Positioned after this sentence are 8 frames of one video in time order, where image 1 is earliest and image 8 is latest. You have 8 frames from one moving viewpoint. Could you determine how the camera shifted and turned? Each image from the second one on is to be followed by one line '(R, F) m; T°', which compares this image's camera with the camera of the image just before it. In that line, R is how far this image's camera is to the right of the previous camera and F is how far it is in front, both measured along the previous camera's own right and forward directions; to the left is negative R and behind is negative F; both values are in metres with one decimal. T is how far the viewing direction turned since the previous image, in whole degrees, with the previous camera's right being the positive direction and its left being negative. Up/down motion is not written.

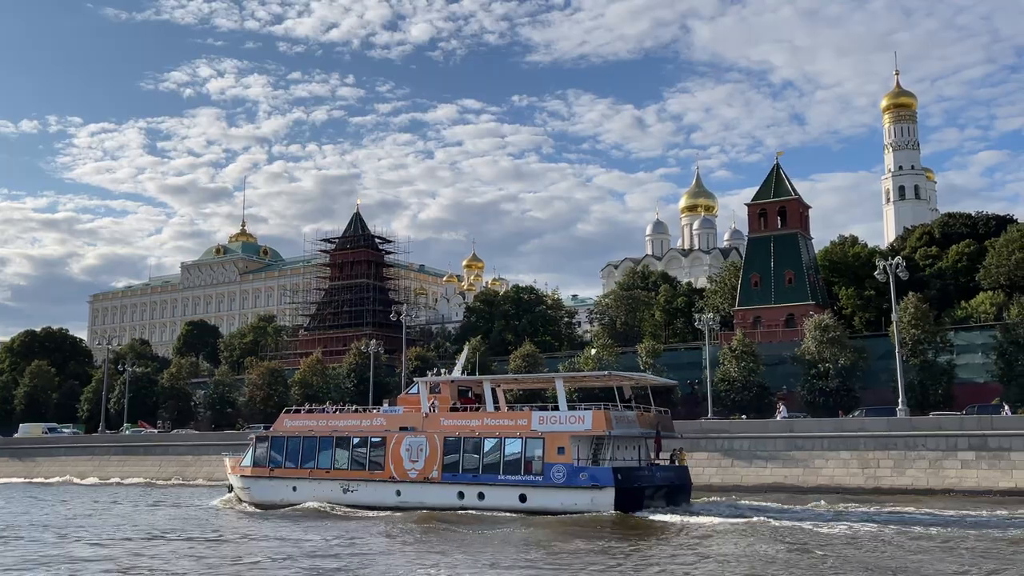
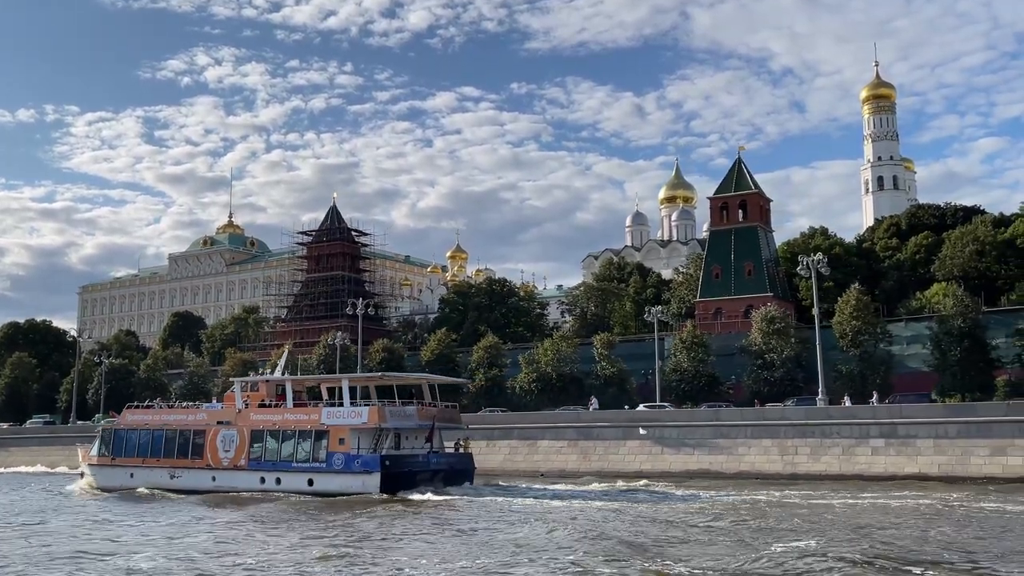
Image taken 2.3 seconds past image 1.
(+2.0, -1.4) m; 0°
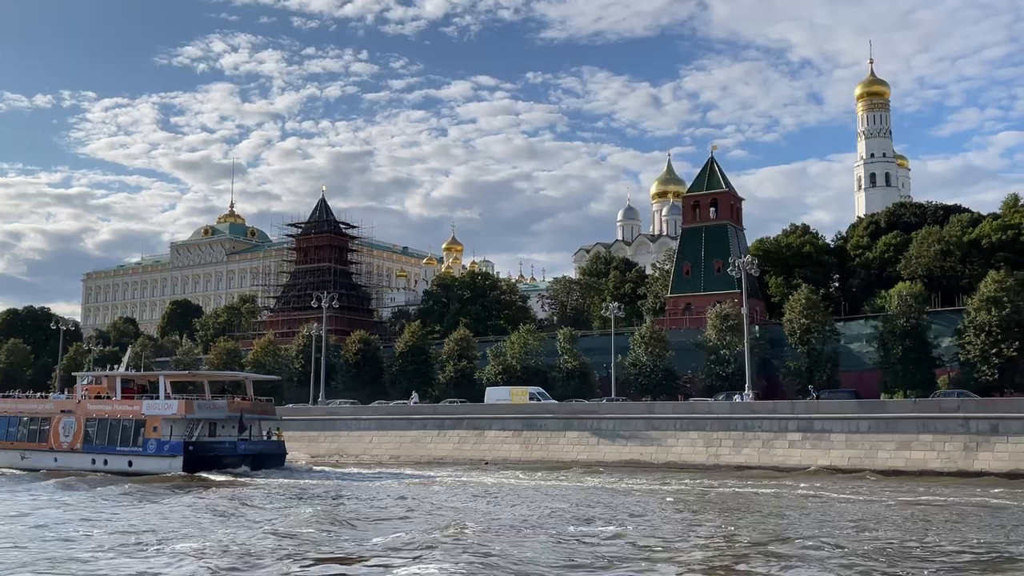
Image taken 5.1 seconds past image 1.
(+2.4, -1.5) m; -1°
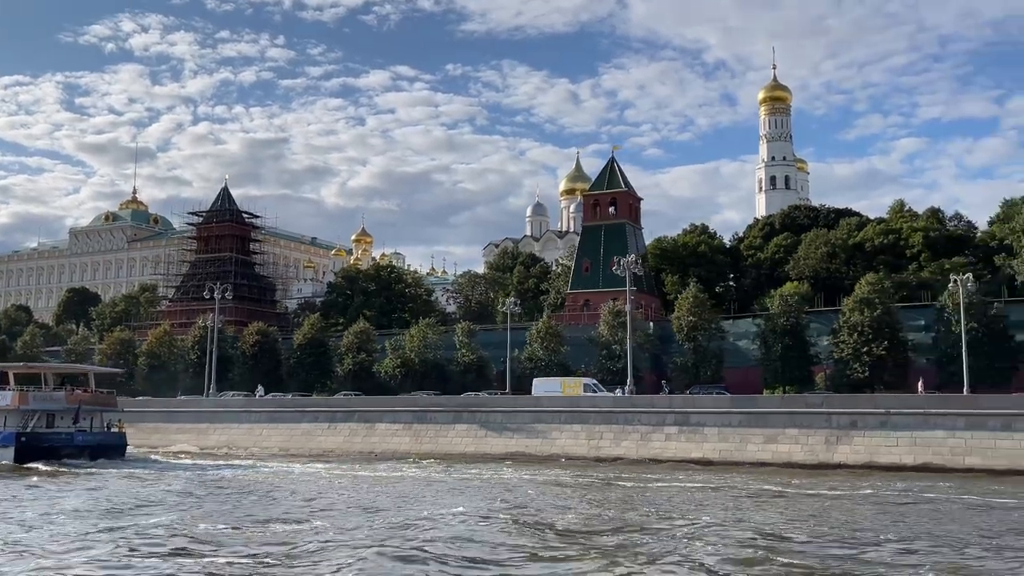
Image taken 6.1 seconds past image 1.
(+0.9, -0.6) m; +5°
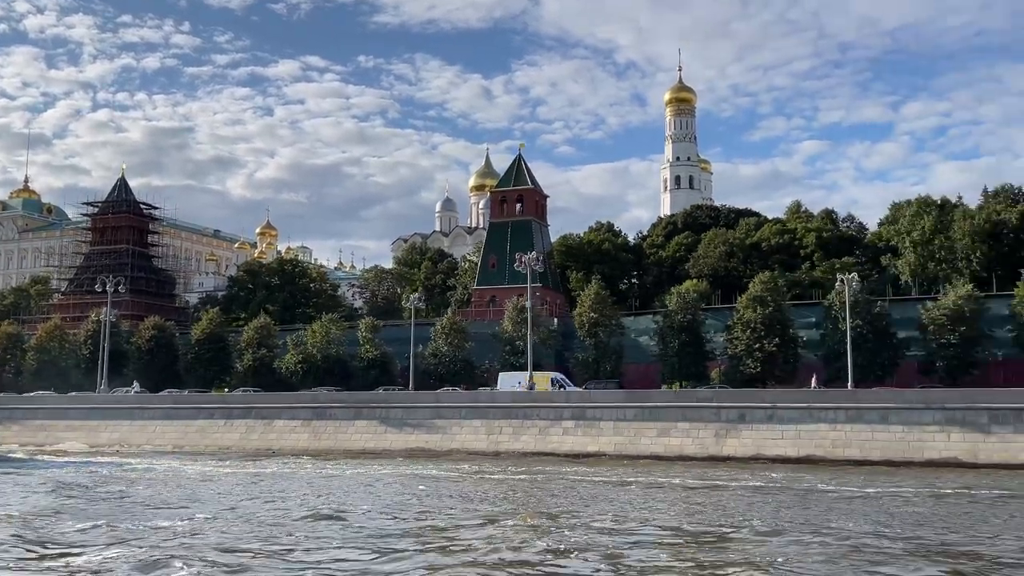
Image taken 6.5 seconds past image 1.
(+0.3, -0.2) m; +5°
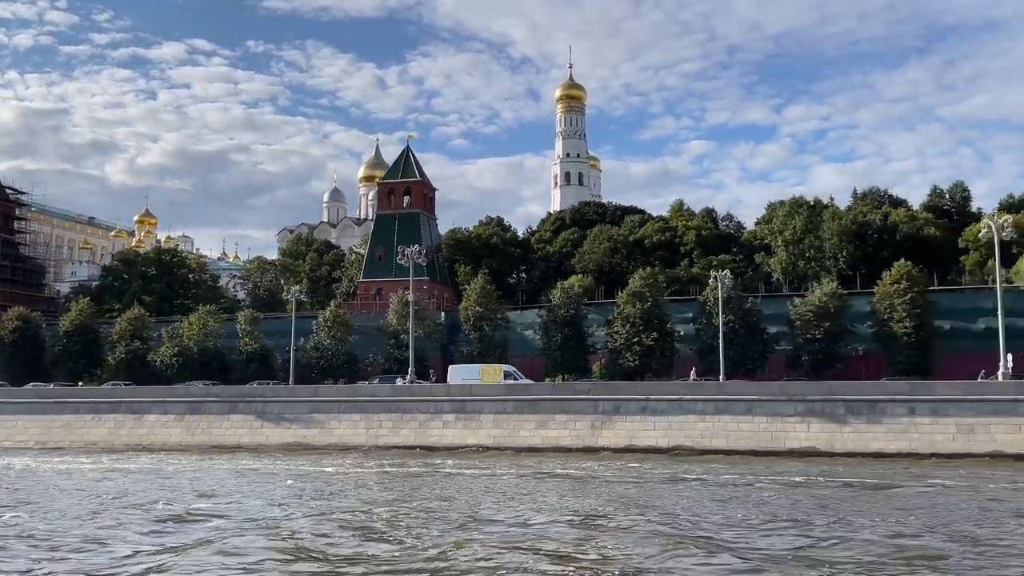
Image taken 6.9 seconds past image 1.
(+0.4, -0.1) m; +6°
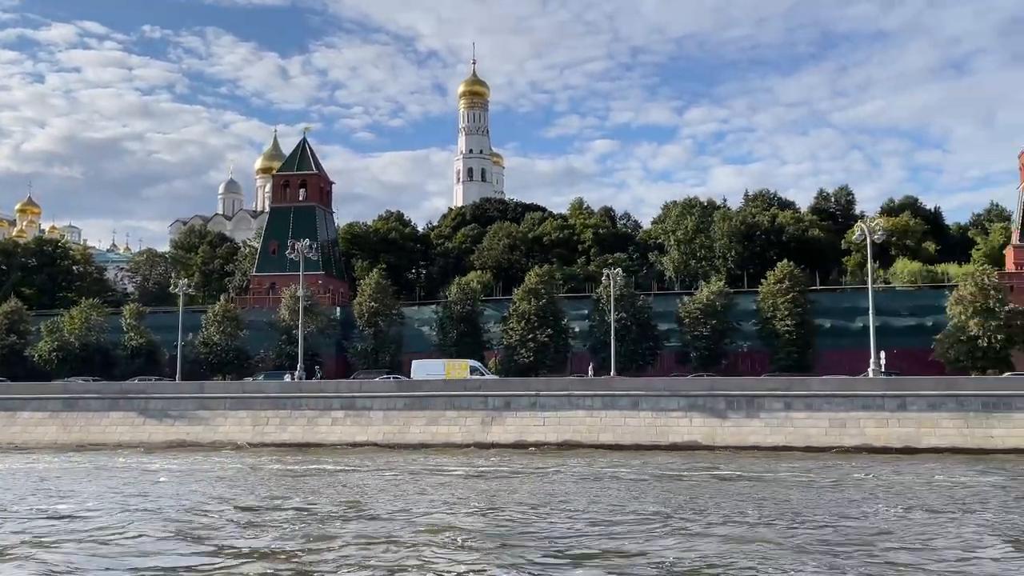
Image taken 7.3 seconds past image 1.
(+0.4, -0.1) m; +6°
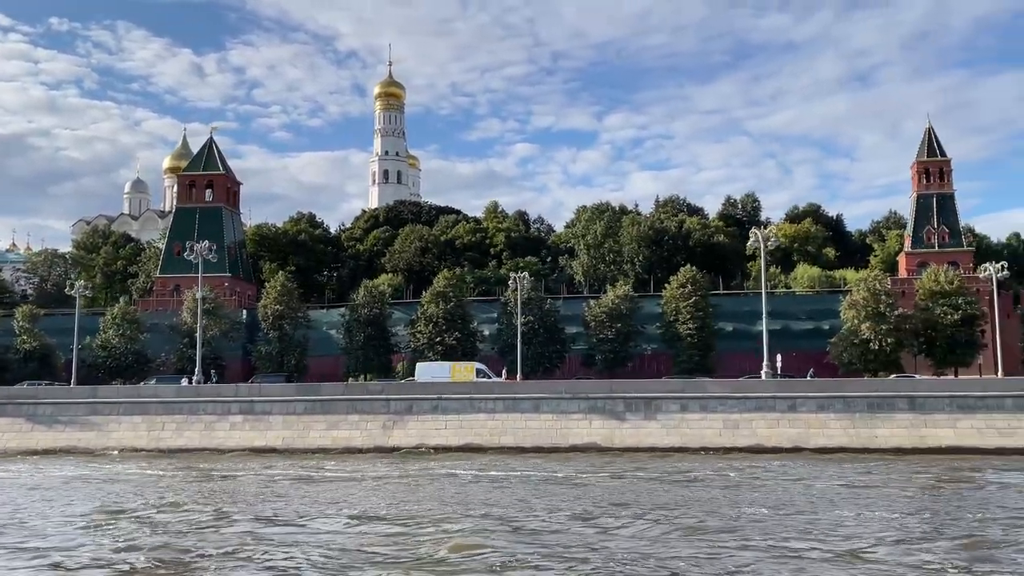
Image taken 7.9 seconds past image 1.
(+0.6, -0.1) m; +5°
